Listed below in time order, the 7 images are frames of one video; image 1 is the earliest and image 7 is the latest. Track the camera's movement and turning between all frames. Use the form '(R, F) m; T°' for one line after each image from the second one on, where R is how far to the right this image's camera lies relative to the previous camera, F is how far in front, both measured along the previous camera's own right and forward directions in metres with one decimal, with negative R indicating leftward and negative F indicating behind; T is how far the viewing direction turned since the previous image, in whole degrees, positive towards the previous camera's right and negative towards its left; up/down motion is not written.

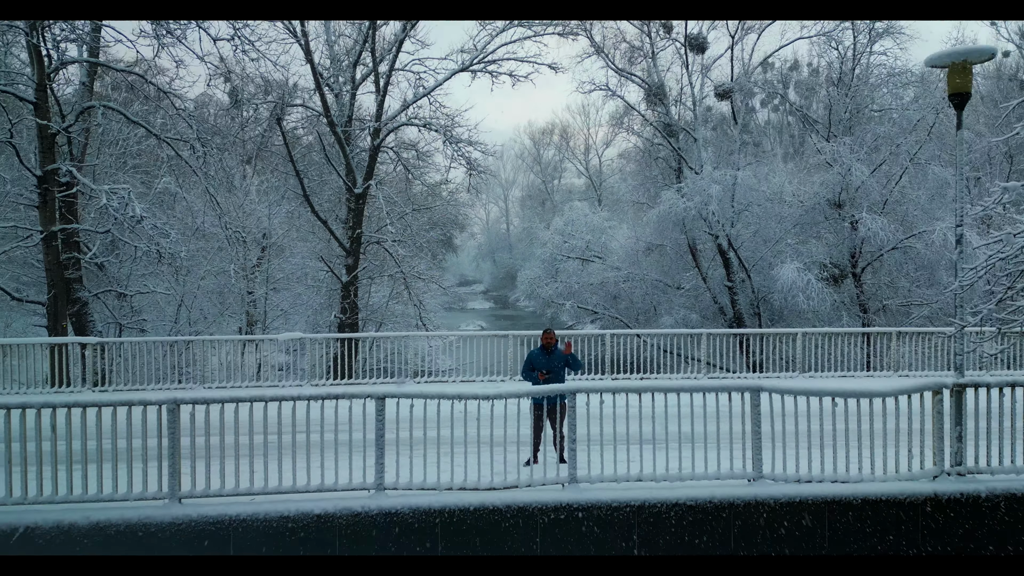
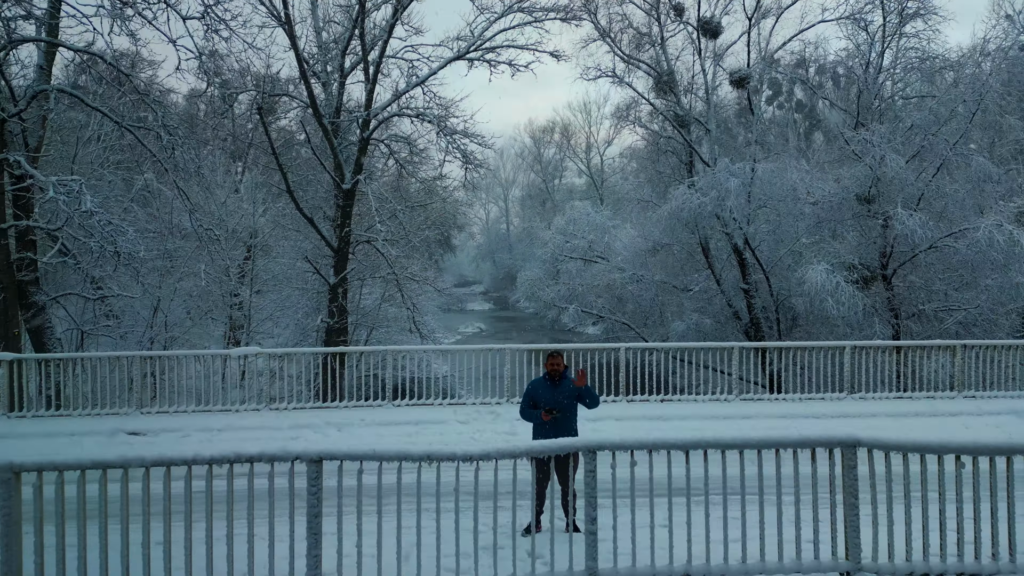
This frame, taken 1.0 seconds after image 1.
(0.0, +0.9) m; 0°
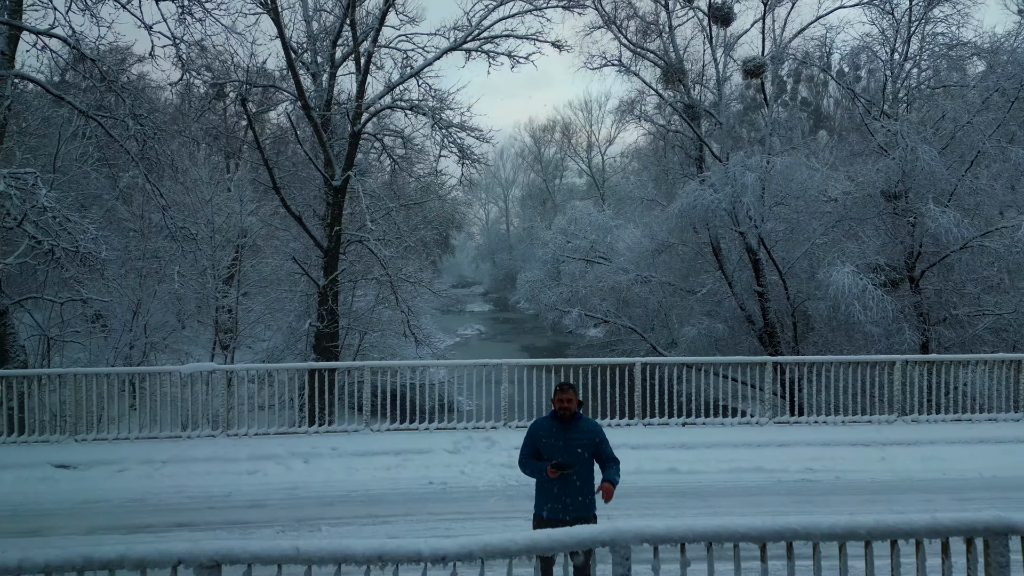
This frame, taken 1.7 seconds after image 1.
(0.0, +0.7) m; 0°
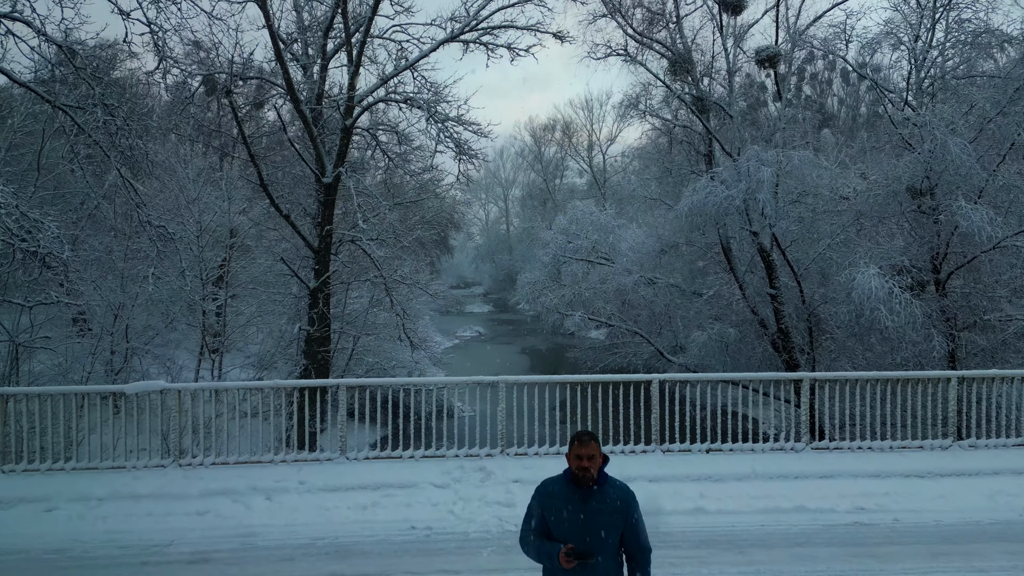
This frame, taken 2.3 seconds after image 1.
(0.0, +0.5) m; 0°
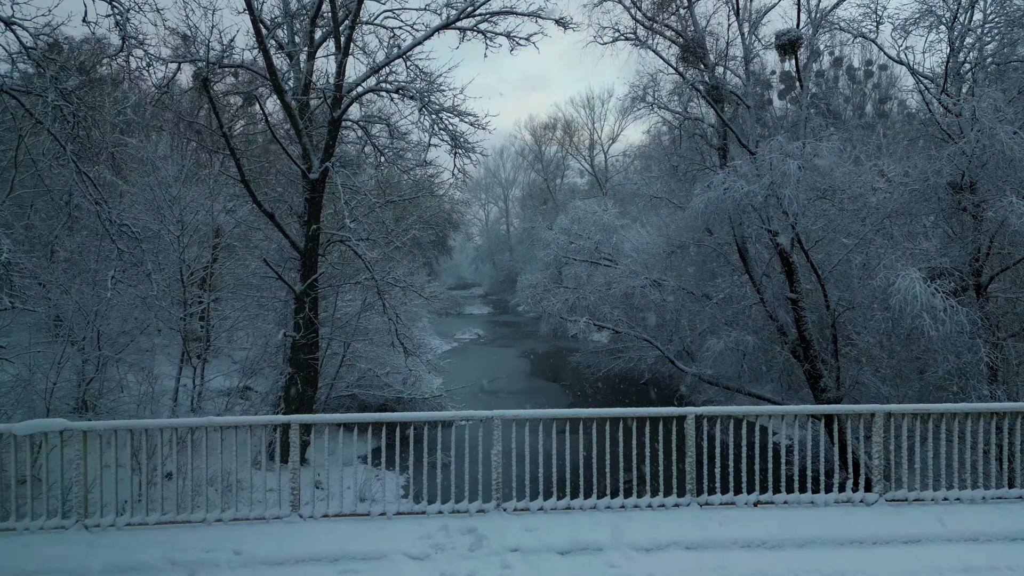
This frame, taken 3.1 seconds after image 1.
(0.0, +0.7) m; 0°
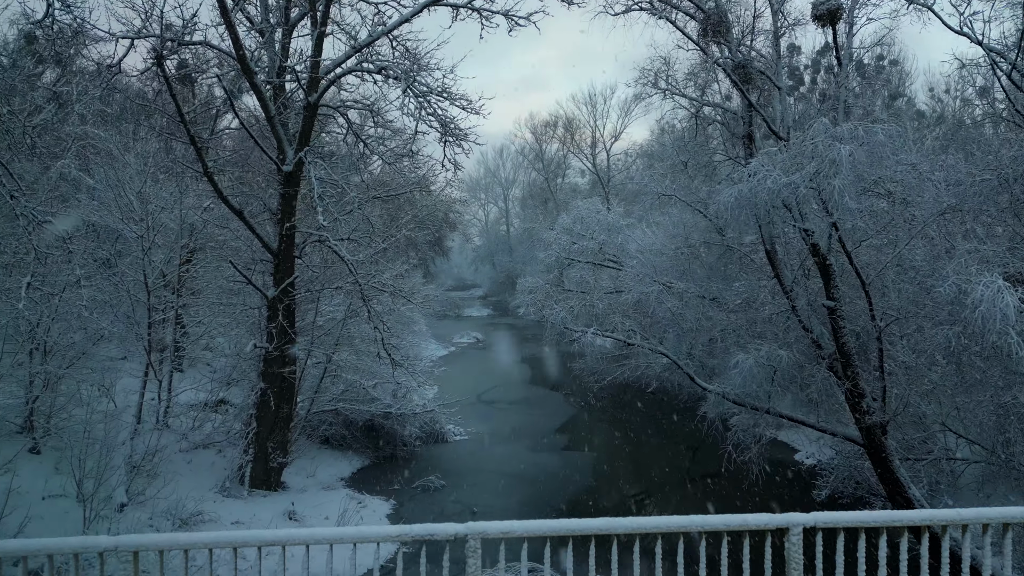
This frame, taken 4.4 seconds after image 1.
(0.0, +1.1) m; 0°
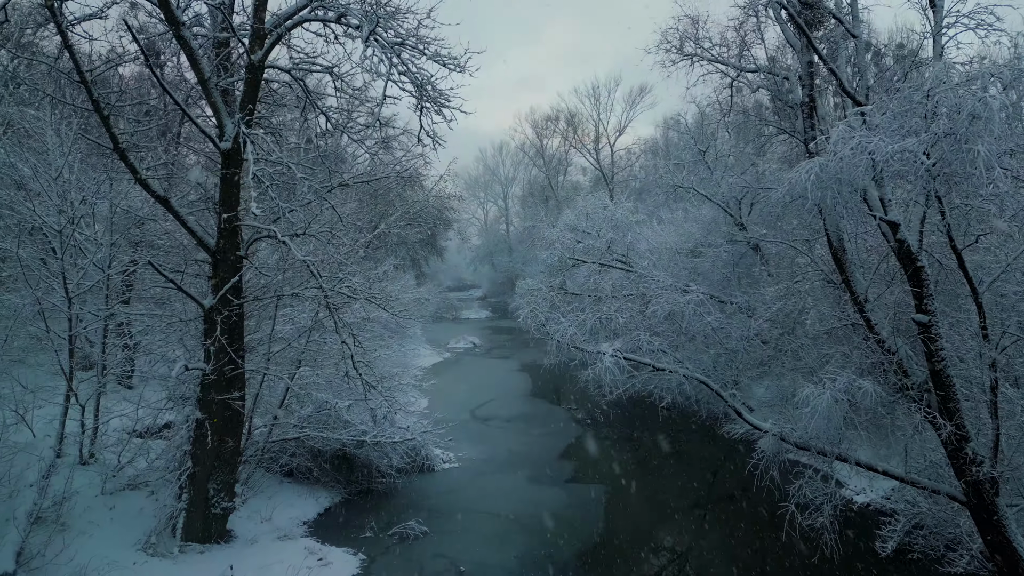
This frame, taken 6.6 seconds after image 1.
(+0.1, +1.9) m; 0°
